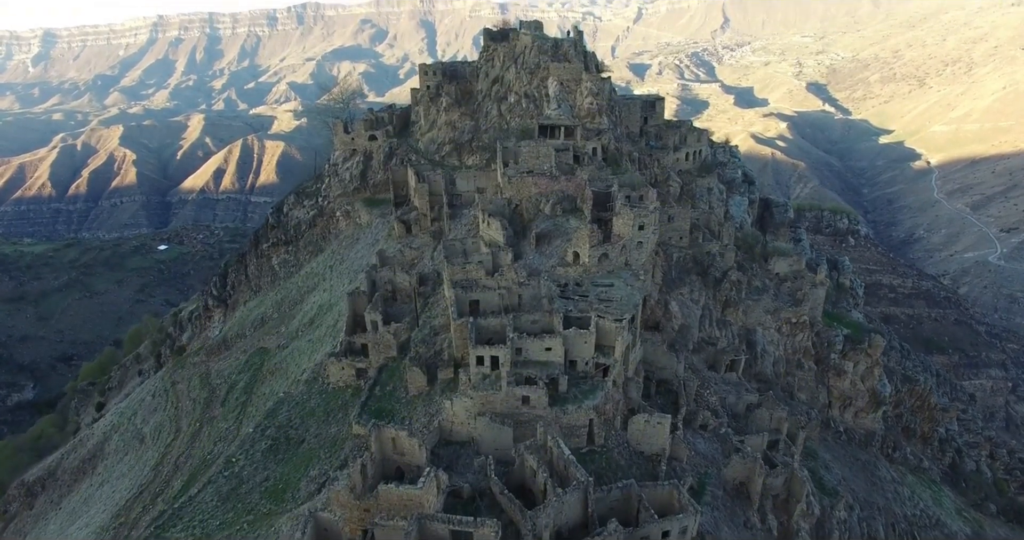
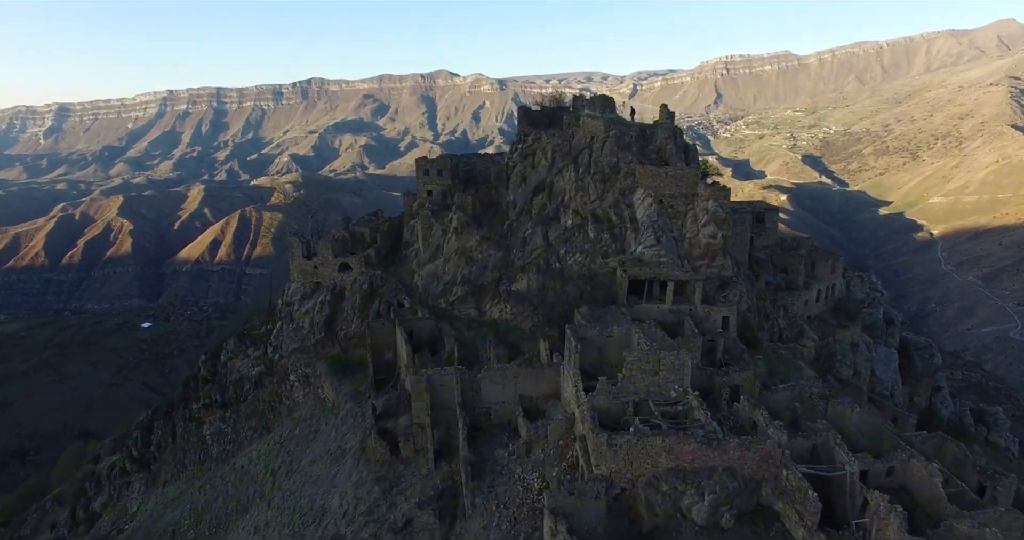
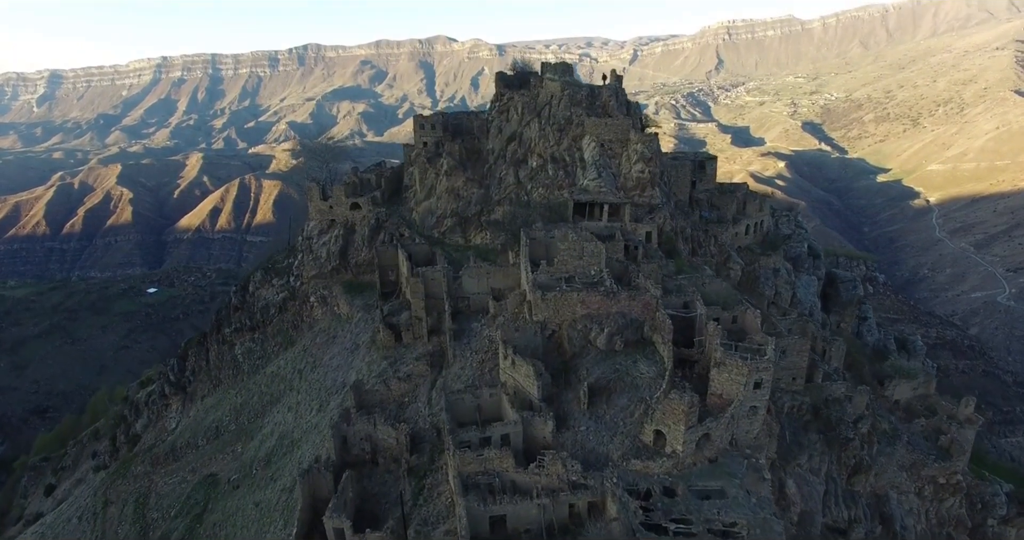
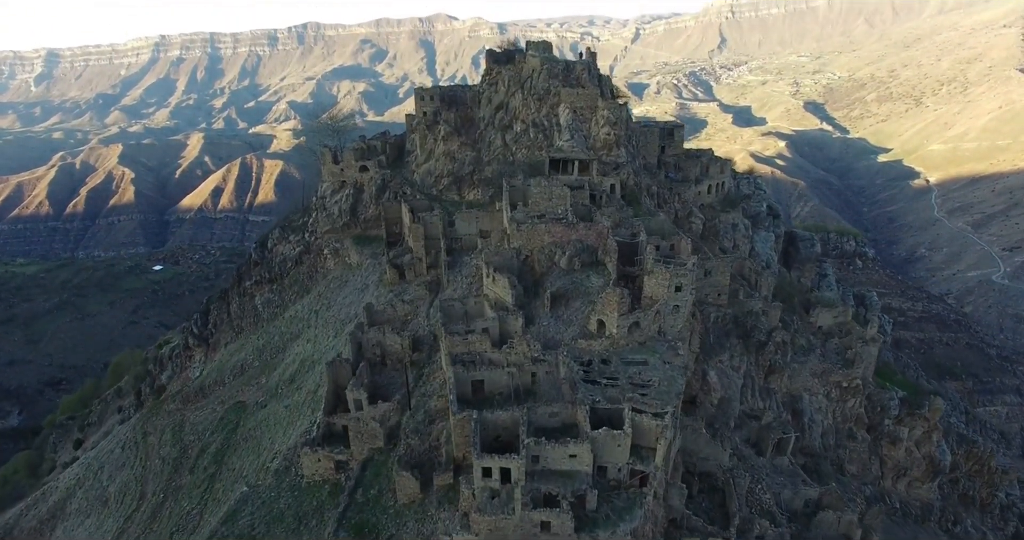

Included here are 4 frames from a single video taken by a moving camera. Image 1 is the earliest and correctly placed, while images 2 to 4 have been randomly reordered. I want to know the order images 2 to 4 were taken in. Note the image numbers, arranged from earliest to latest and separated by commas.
4, 3, 2
